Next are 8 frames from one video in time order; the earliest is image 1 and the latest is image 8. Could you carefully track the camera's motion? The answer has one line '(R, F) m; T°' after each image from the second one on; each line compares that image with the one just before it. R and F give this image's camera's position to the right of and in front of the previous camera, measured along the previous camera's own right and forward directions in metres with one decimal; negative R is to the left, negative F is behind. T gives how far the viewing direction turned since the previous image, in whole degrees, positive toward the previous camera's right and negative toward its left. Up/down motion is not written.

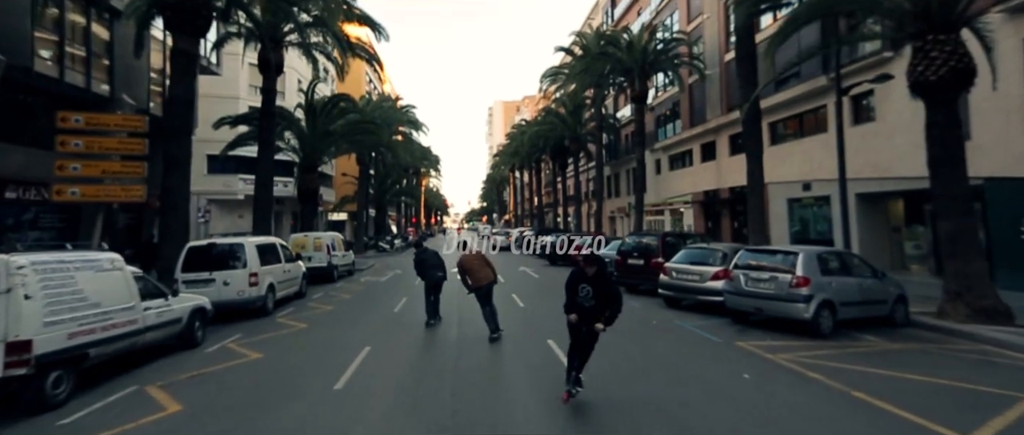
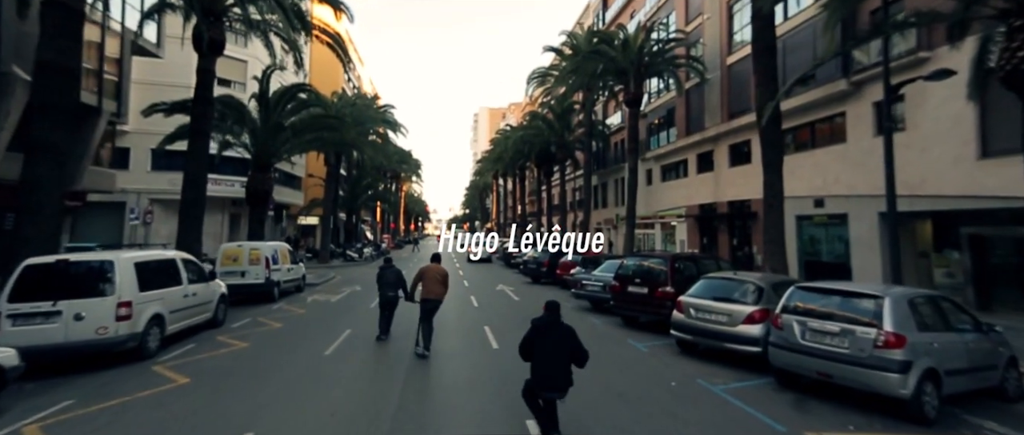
(+0.2, +2.6) m; +2°
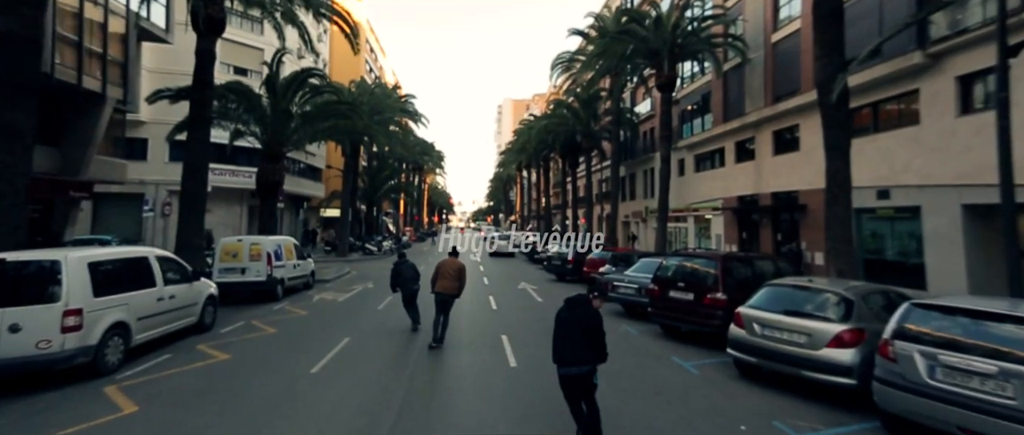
(0.0, +1.5) m; -3°
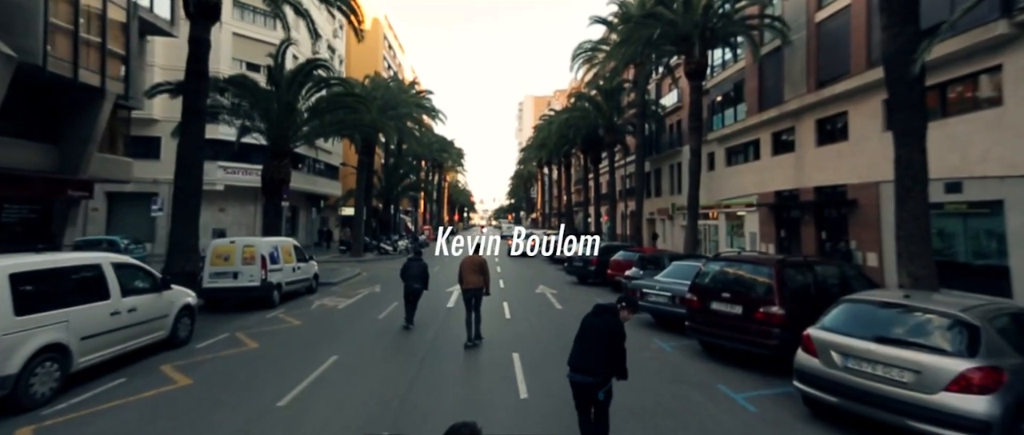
(+0.2, +1.4) m; -3°
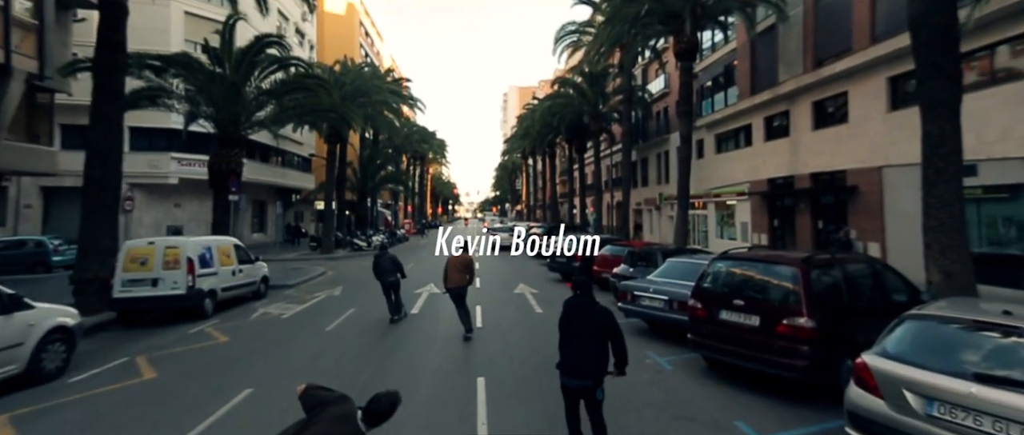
(+0.4, +1.7) m; +2°
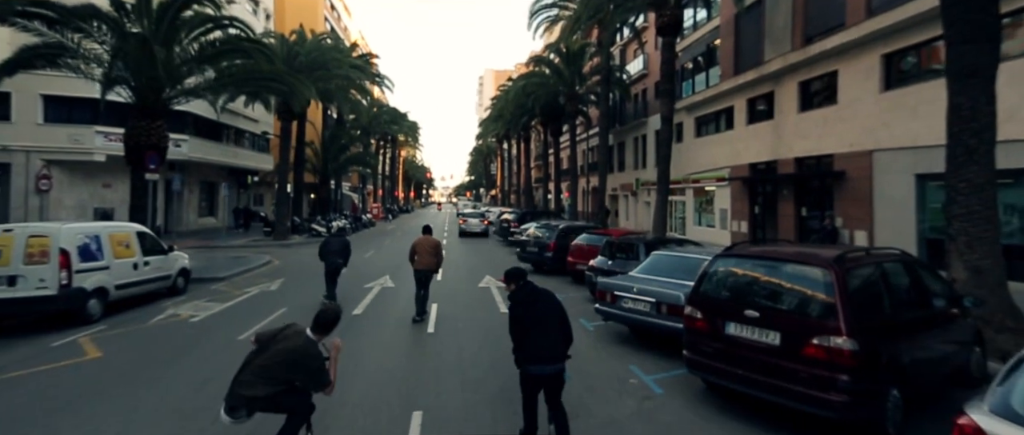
(+0.4, +1.7) m; +3°
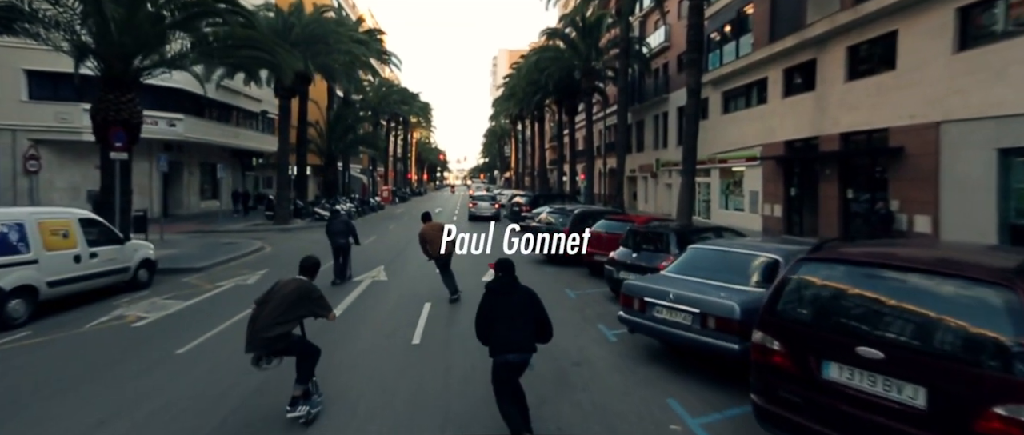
(+0.2, +1.7) m; -2°
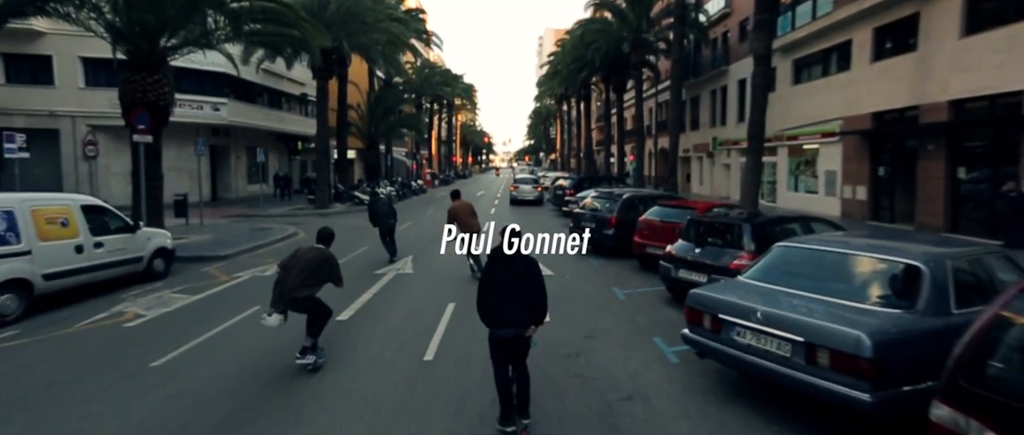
(+0.1, +1.5) m; -6°
